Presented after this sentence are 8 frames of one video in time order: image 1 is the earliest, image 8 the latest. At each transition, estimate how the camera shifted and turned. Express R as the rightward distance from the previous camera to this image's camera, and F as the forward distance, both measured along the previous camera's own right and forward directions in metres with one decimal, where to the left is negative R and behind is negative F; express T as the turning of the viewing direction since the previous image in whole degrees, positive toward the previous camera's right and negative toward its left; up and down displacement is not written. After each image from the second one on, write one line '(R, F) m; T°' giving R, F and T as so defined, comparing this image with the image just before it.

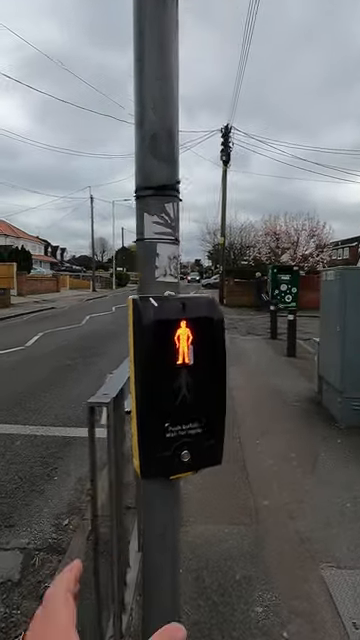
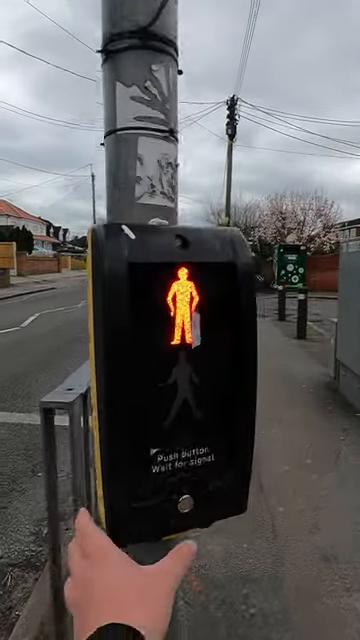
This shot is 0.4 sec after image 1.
(0.0, +0.6) m; 0°
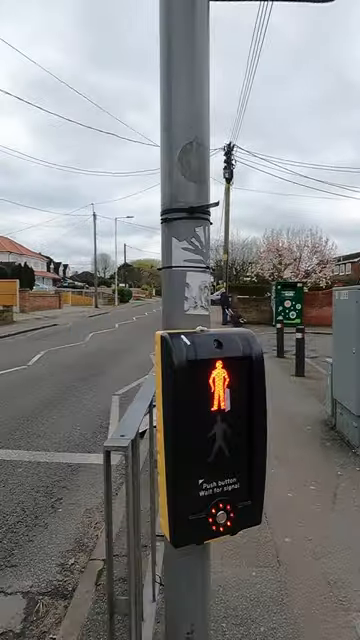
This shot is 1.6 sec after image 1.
(-0.1, -0.4) m; 0°
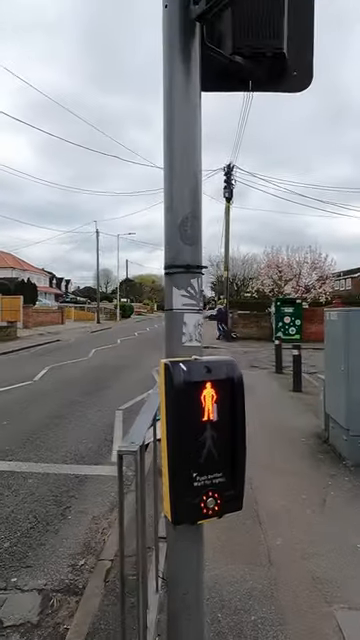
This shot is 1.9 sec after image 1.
(0.0, -0.4) m; 0°
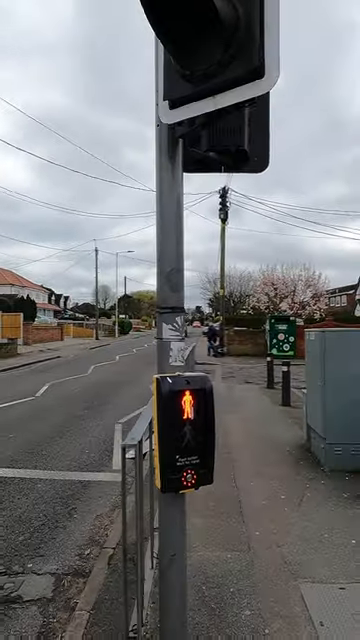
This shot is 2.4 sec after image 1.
(+0.1, -0.6) m; 0°
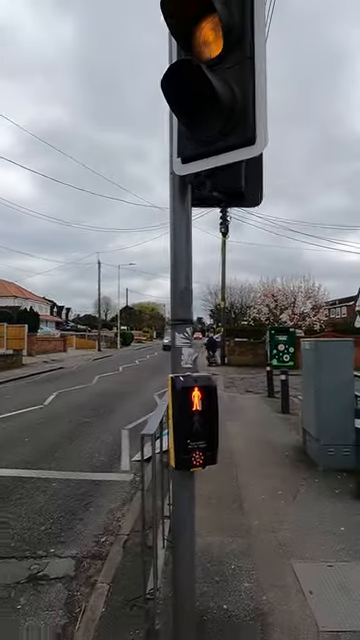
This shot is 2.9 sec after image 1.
(-0.1, -0.5) m; 0°
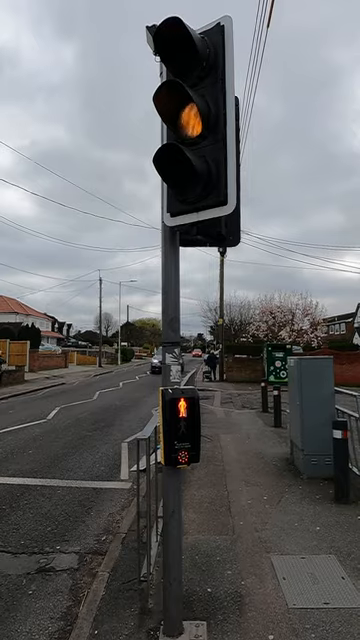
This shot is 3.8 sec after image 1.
(+0.1, -0.6) m; 0°
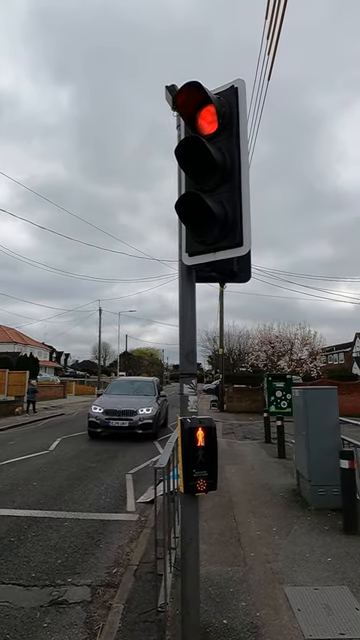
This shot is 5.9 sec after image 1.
(-0.2, -0.2) m; 0°
